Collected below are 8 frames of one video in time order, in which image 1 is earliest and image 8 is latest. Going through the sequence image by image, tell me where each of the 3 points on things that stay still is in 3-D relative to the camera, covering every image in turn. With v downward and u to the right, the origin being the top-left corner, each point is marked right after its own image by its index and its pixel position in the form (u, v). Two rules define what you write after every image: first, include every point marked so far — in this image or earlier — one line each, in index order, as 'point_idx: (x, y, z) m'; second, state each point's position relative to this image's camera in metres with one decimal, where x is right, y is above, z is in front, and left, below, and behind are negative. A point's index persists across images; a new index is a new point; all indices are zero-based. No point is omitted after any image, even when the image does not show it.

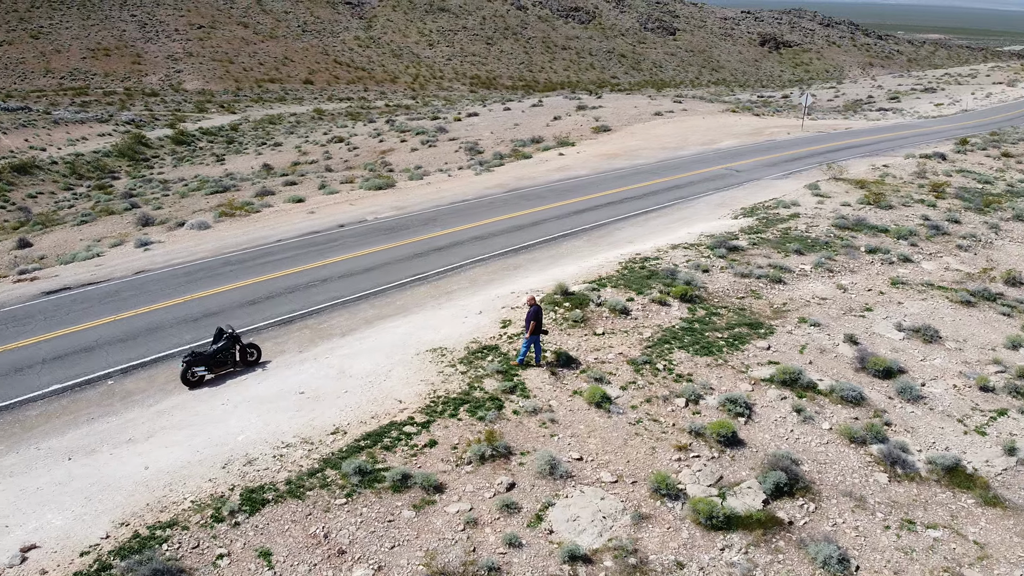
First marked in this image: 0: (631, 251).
0: (+2.8, +0.8, +19.0) m
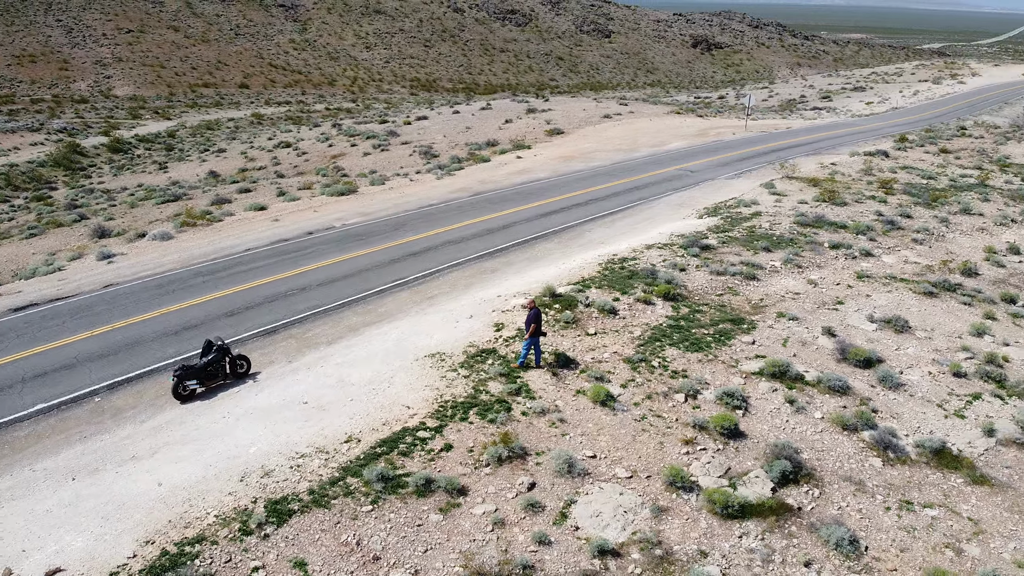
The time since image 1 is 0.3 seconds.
0: (+2.3, +0.8, +19.4) m
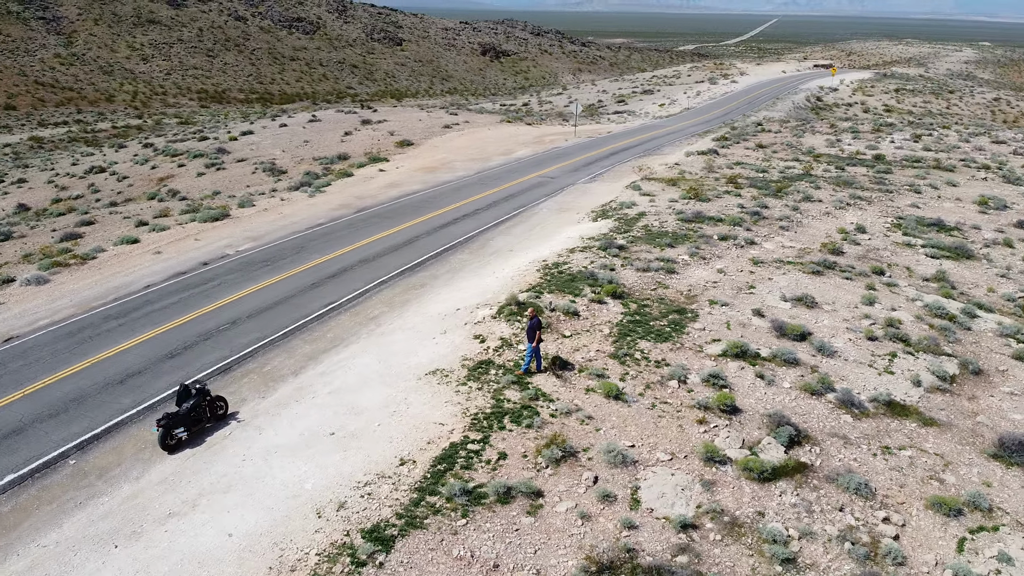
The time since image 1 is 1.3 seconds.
0: (+0.5, +0.7, +20.5) m
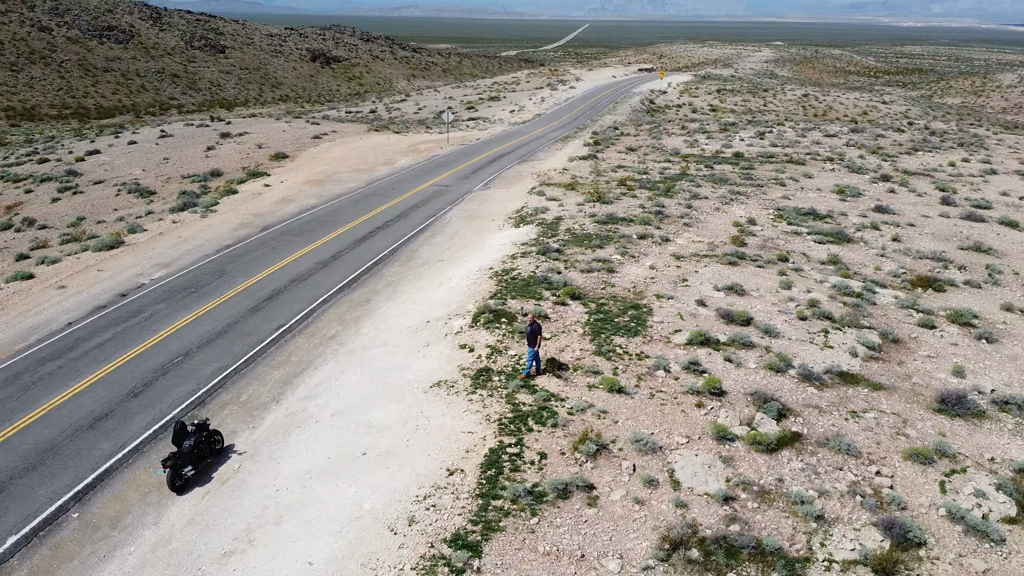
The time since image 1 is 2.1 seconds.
0: (-1.0, +0.5, +21.1) m
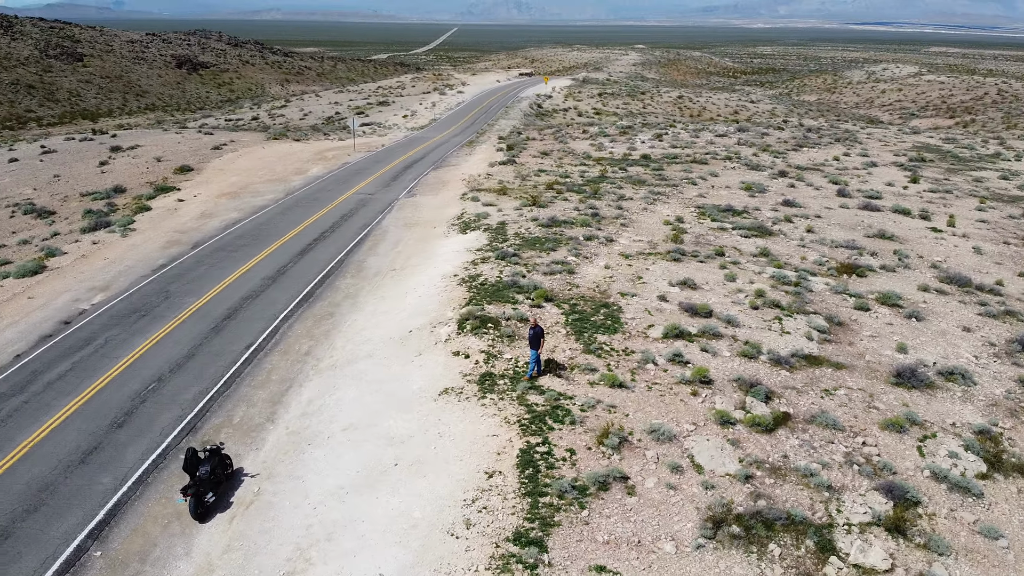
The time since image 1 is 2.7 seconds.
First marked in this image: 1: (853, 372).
0: (-2.0, +0.3, +21.4) m
1: (+6.7, -1.7, +16.6) m
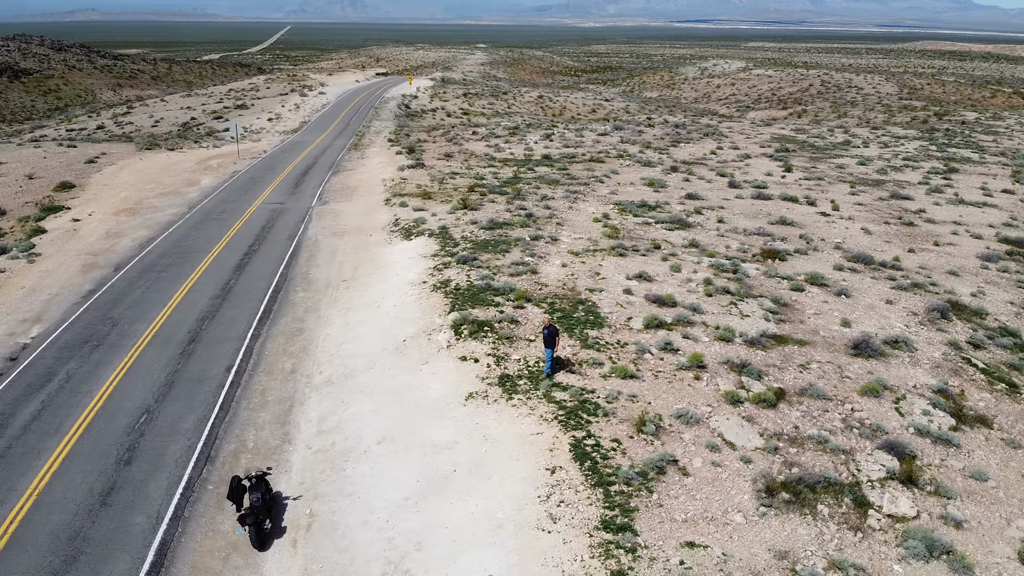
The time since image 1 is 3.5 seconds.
0: (-3.0, +0.1, +21.4) m
1: (+6.7, -1.3, +18.4) m
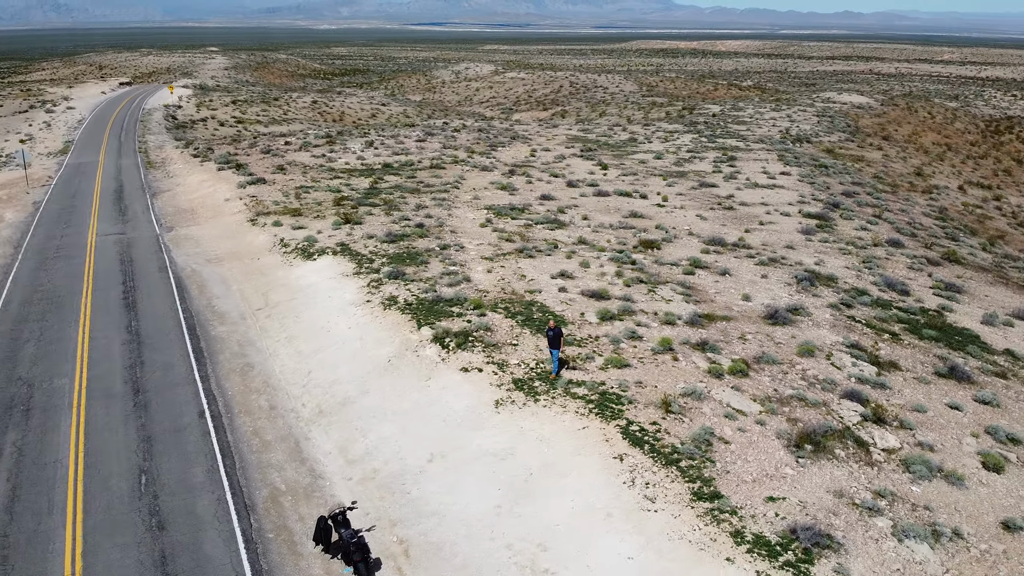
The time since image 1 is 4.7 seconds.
0: (-4.5, -0.5, +21.0) m
1: (+5.7, -0.8, +21.0) m
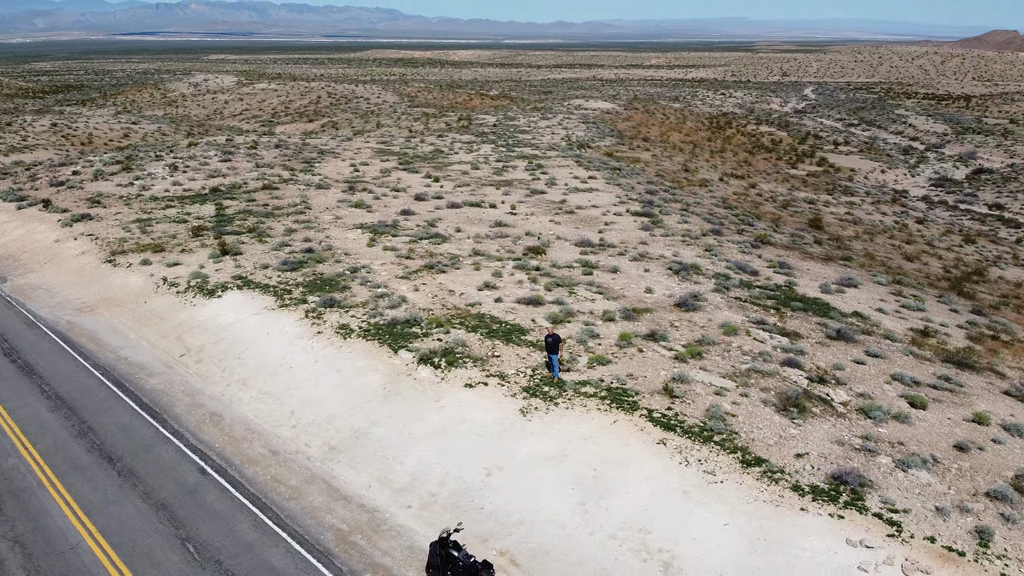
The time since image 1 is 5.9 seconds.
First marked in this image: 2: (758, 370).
0: (-5.6, -1.3, +20.2) m
1: (+4.1, -0.7, +23.4) m
2: (+5.6, -2.0, +19.2) m
